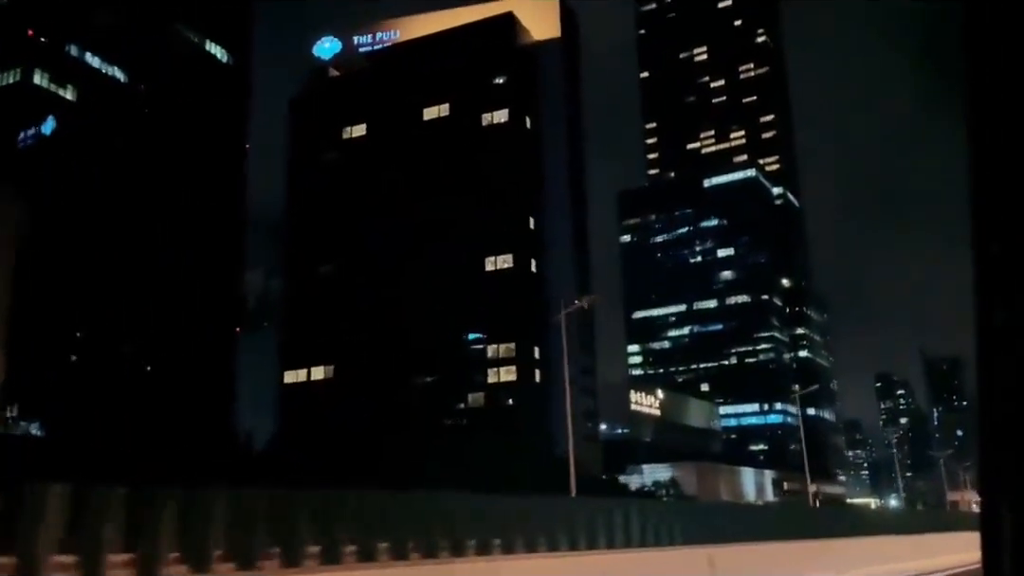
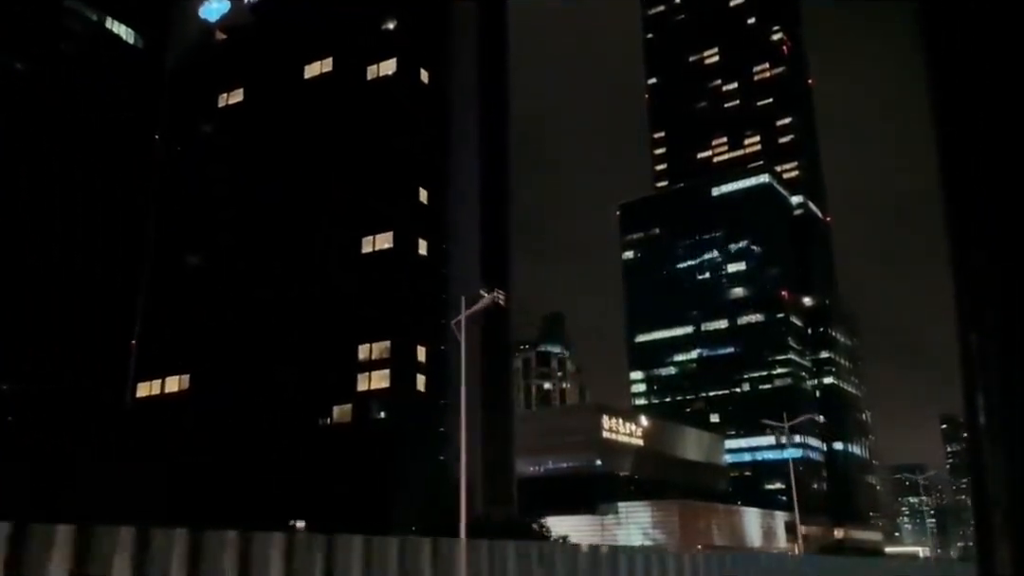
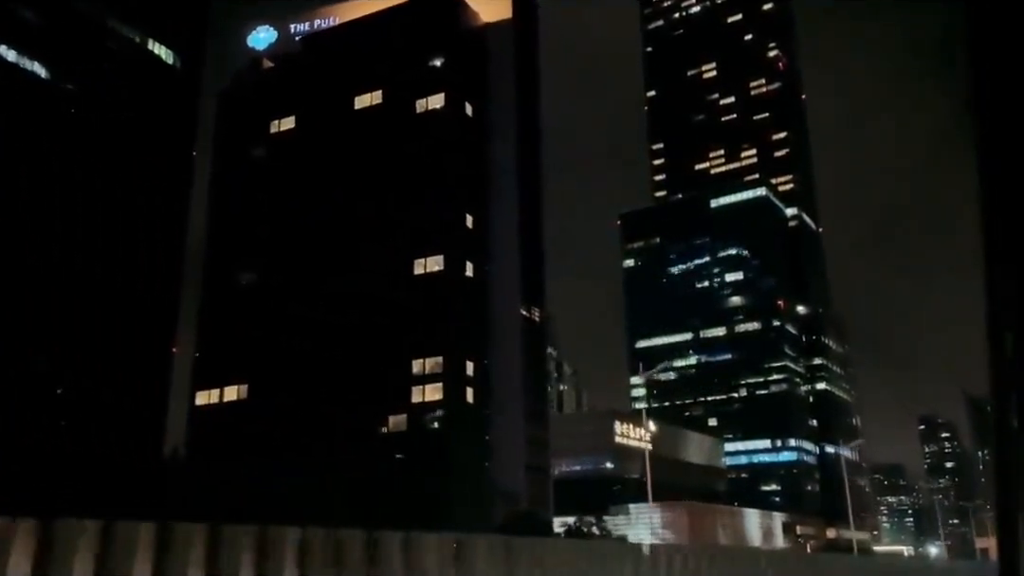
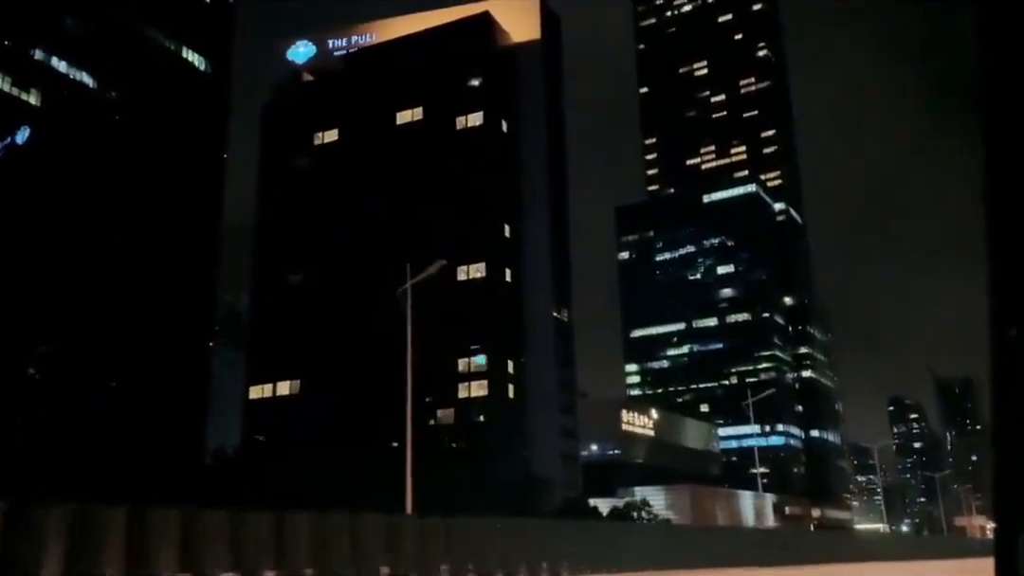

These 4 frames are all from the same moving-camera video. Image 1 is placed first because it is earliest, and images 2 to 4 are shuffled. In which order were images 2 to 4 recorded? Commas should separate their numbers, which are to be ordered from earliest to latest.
4, 3, 2
